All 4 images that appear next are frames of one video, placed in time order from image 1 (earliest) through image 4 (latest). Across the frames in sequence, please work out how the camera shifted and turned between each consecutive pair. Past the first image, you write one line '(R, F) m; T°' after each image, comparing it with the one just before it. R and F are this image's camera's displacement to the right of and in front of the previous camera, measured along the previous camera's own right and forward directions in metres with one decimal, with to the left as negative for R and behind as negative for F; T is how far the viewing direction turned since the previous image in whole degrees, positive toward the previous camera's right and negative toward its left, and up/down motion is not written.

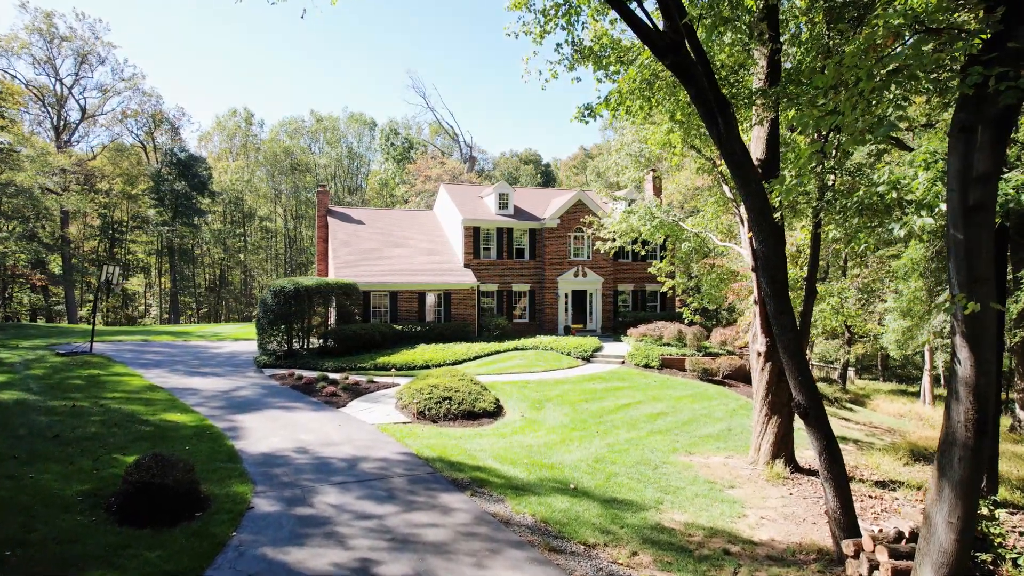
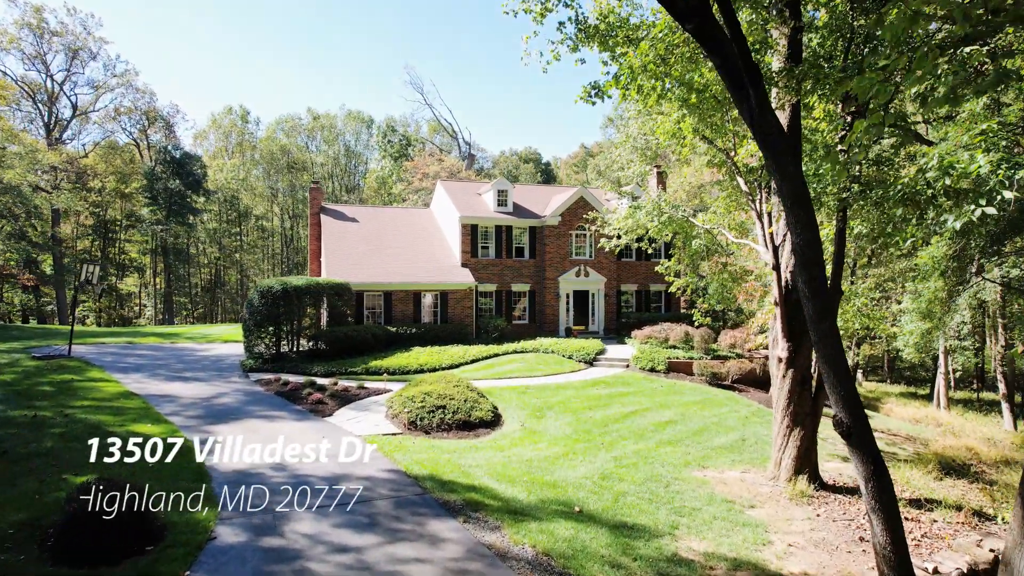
(0.0, +0.8) m; 0°
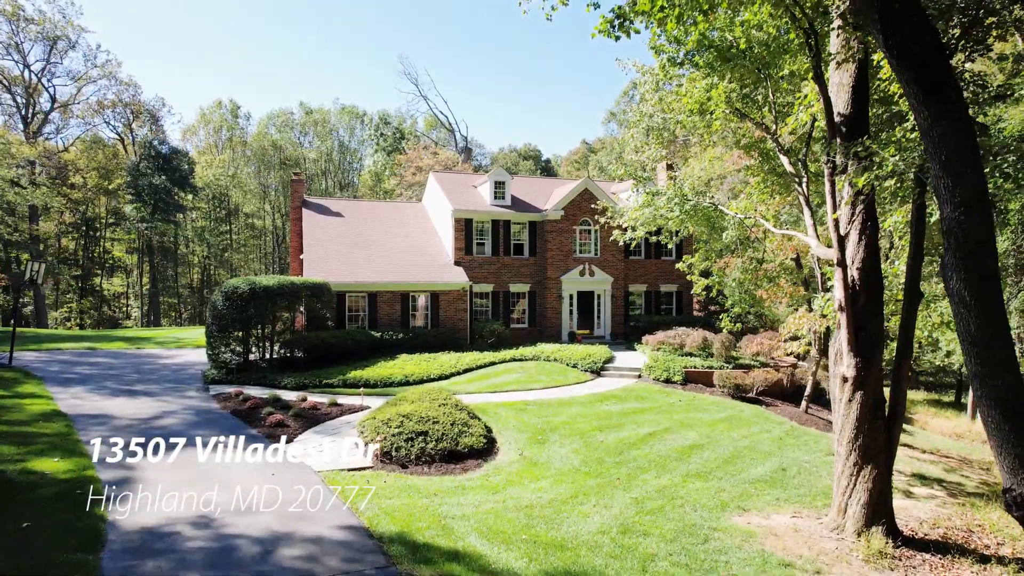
(+0.1, +1.9) m; 0°
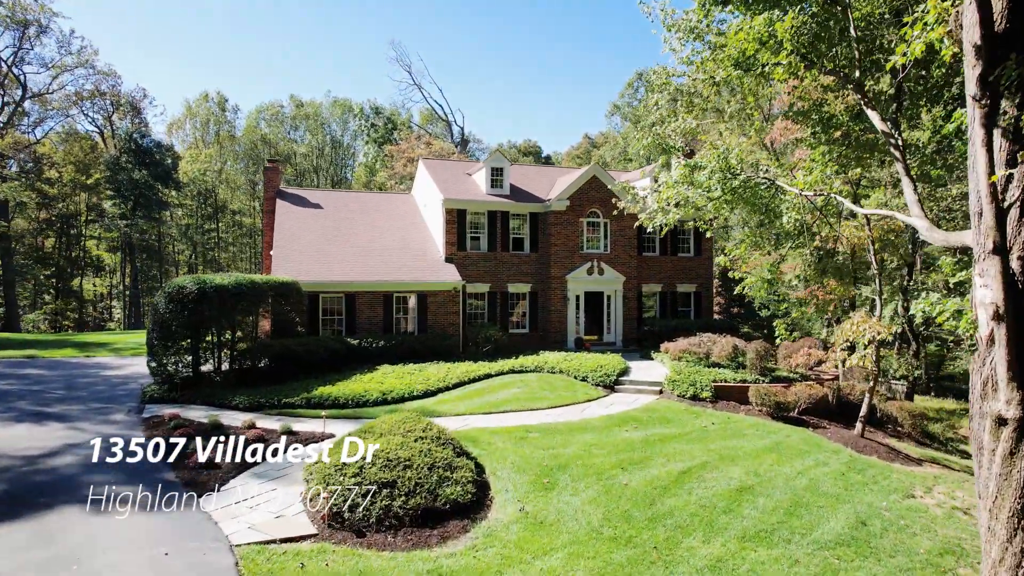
(0.0, +2.4) m; 0°
